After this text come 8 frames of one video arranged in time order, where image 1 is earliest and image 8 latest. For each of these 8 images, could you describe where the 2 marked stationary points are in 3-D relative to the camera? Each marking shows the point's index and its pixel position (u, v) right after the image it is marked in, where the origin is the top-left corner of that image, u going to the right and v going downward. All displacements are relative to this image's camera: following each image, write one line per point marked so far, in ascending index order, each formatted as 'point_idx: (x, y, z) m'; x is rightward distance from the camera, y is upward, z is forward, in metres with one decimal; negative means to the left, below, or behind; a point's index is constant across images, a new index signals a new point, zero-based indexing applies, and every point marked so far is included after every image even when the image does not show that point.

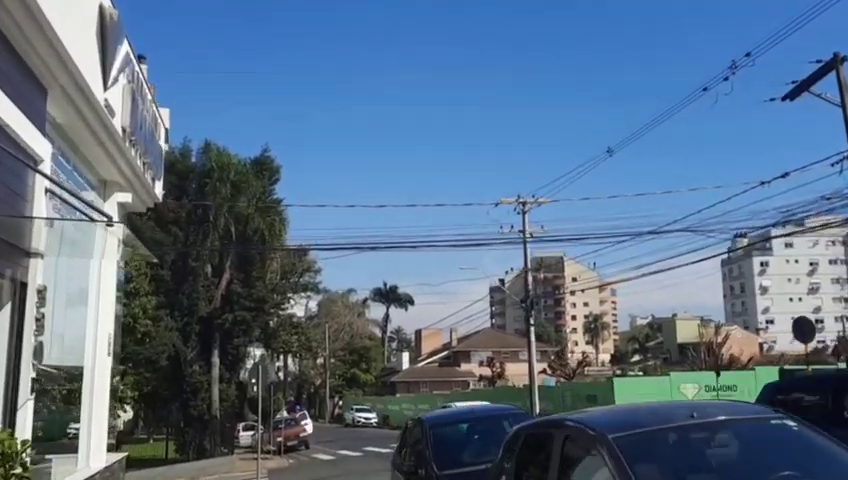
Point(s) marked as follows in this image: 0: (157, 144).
0: (-6.0, +2.3, +15.4) m
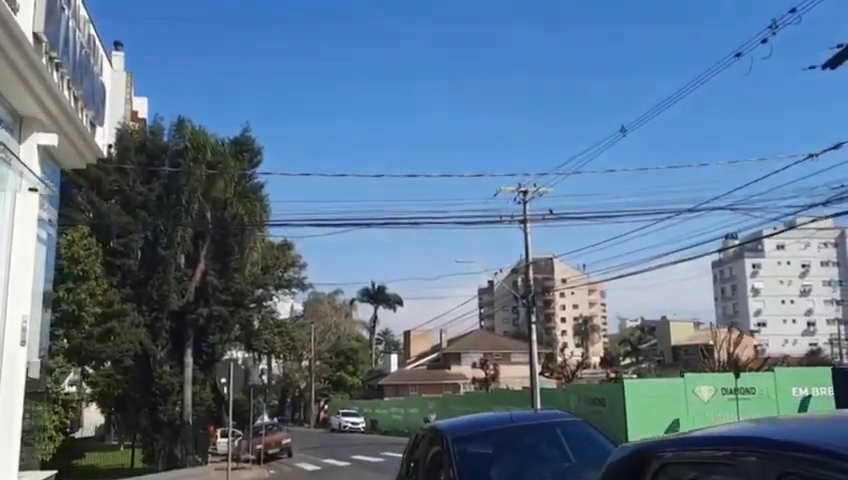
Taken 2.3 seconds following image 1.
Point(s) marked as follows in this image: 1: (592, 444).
0: (-5.8, +2.9, +12.3) m
1: (+2.0, -2.5, +8.2) m
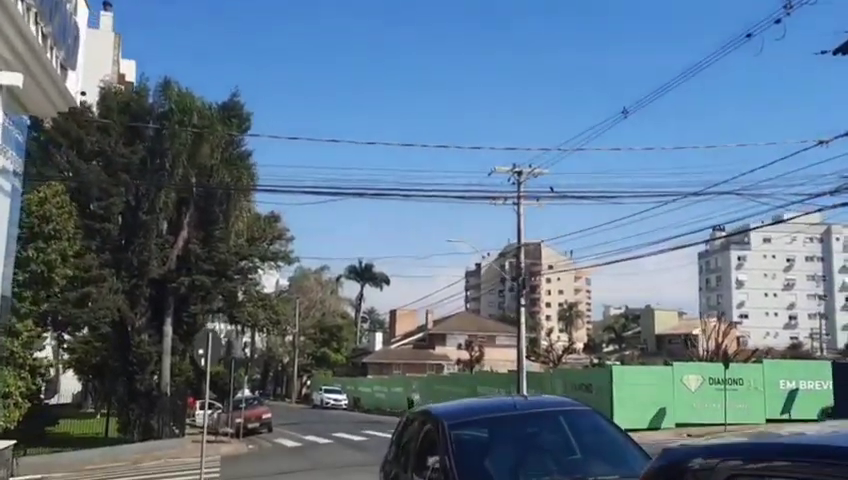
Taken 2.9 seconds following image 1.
0: (-5.8, +3.7, +11.2) m
1: (+1.9, -2.1, +7.5) m
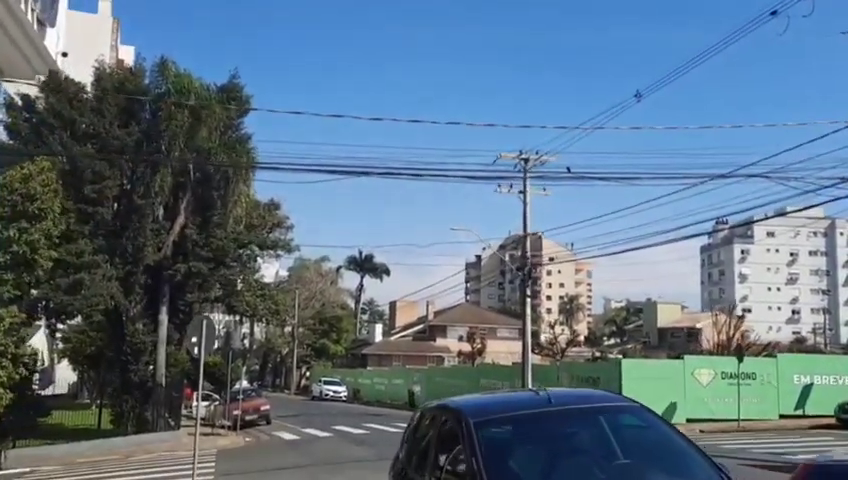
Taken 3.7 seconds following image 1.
0: (-5.5, +4.1, +10.1) m
1: (+2.1, -1.9, +6.4) m
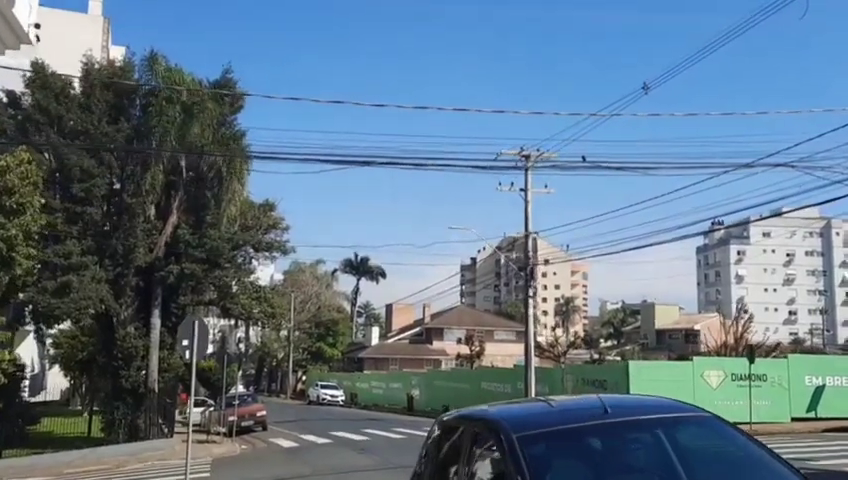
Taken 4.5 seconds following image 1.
0: (-5.3, +4.1, +9.1) m
1: (+2.3, -1.7, +5.5) m
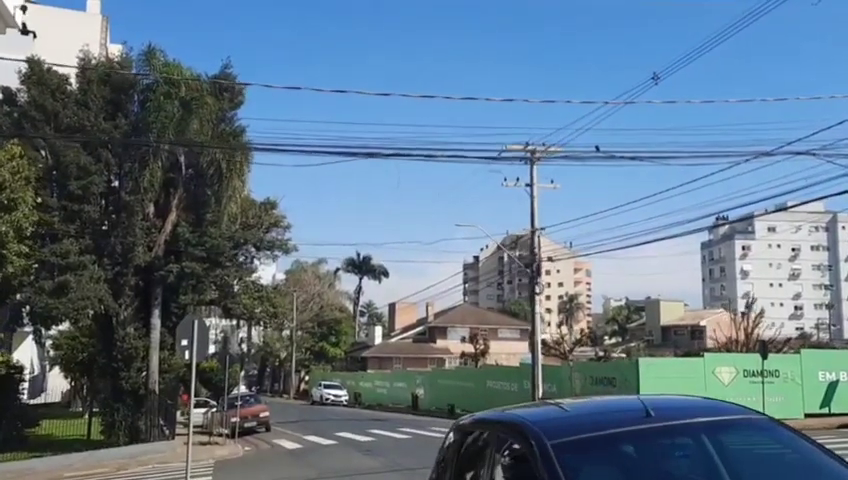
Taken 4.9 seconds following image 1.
0: (-5.2, +4.2, +8.5) m
1: (+2.5, -1.6, +4.9) m
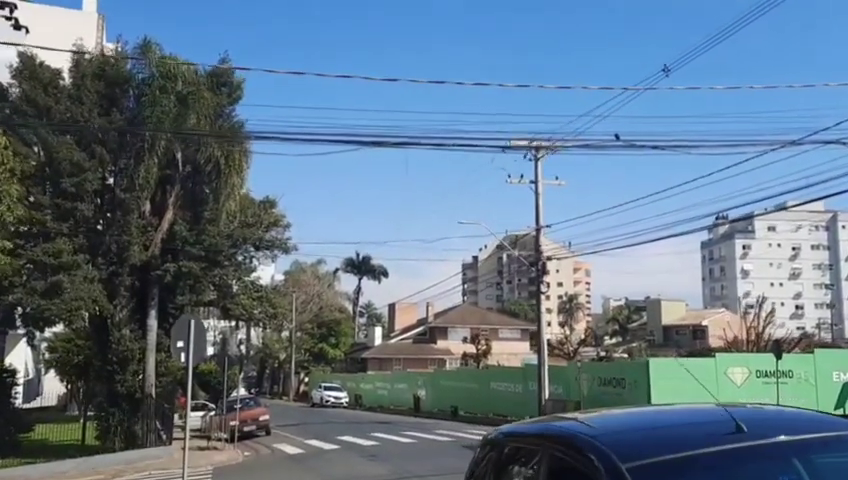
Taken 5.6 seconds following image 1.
0: (-5.0, +4.3, +7.7) m
1: (+2.7, -1.5, +4.1) m
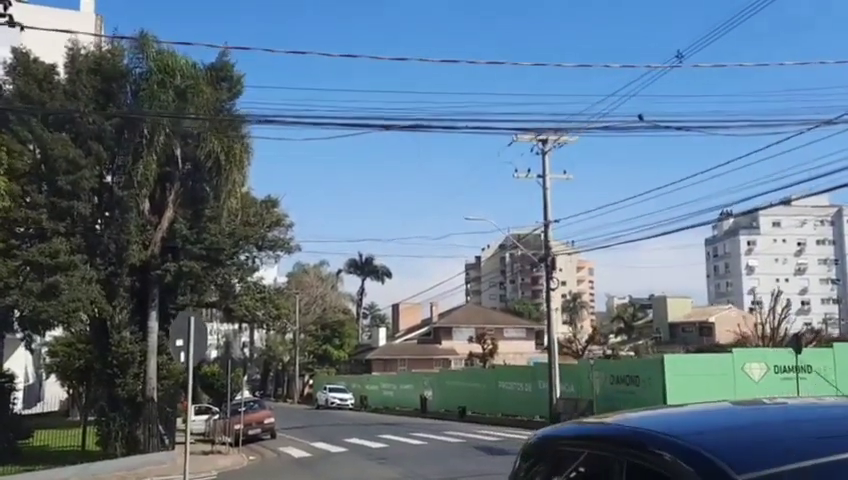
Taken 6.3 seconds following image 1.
0: (-4.8, +4.5, +6.9) m
1: (+3.0, -1.2, +3.3) m
